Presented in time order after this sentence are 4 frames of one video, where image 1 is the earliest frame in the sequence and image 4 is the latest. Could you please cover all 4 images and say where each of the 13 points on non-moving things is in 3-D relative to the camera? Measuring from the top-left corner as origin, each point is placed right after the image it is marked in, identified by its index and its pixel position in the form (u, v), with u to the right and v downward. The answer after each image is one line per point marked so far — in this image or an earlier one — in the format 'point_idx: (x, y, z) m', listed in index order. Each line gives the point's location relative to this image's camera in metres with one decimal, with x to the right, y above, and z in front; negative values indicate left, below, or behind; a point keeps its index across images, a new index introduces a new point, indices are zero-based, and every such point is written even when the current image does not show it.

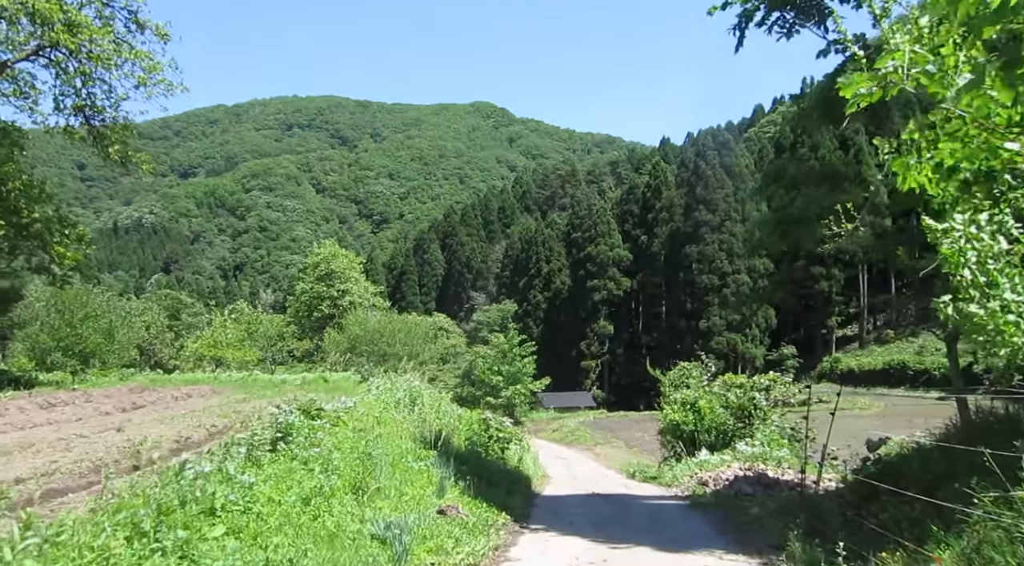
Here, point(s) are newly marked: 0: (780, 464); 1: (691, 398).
0: (+3.1, -2.1, +10.2) m
1: (+2.5, -1.6, +12.6) m
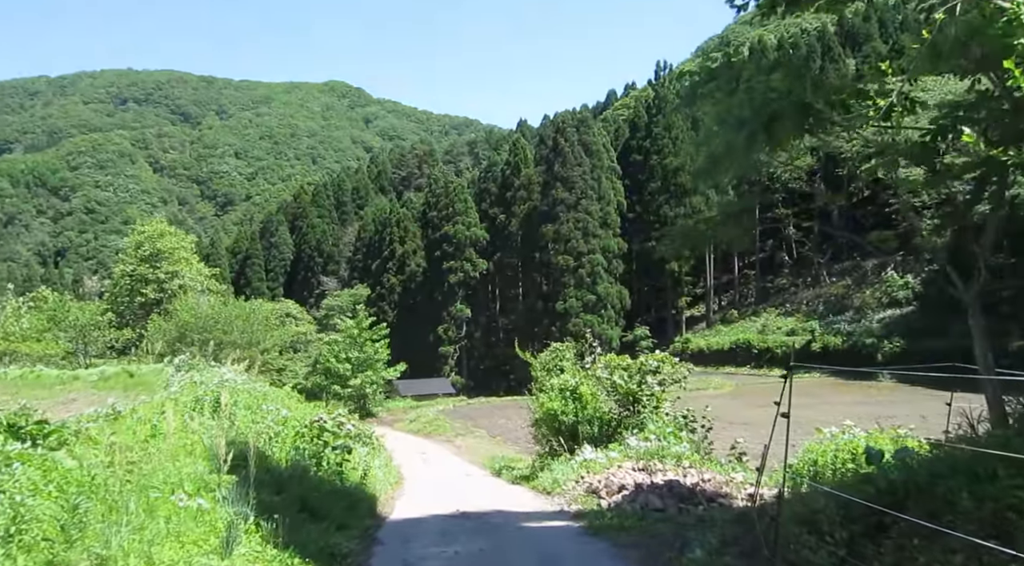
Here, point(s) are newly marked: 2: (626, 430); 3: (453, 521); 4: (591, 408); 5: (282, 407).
0: (+1.6, -1.7, +8.5) m
1: (+0.7, -1.2, +10.8) m
2: (+1.3, -1.7, +10.3) m
3: (-0.4, -1.8, +6.7) m
4: (+0.9, -1.5, +10.5) m
5: (-2.3, -1.3, +9.1) m
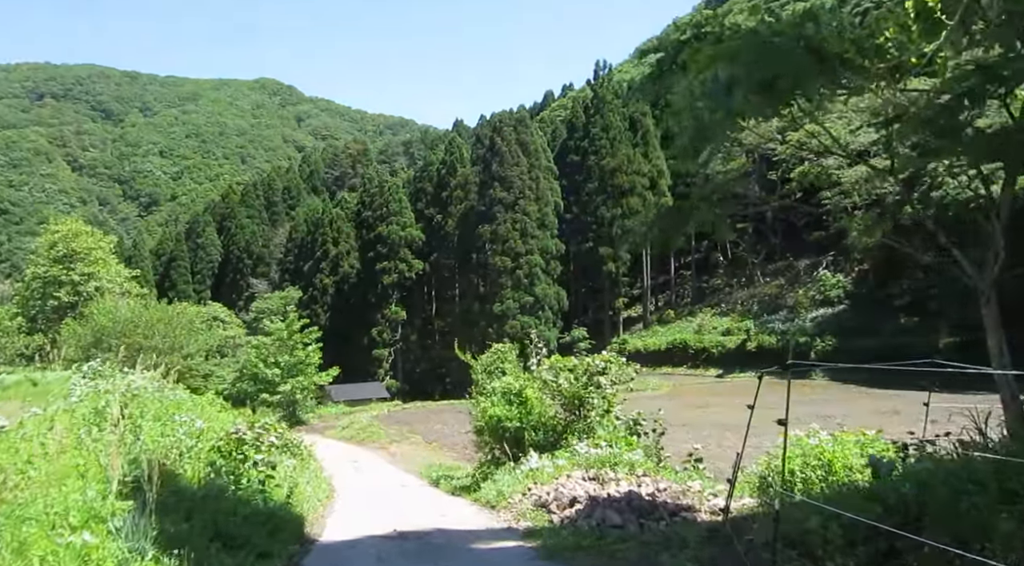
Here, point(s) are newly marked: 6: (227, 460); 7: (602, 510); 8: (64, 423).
0: (+1.1, -1.7, +7.9) m
1: (0.0, -1.2, +10.2) m
2: (+0.7, -1.7, +9.8) m
3: (-0.8, -1.7, +6.0) m
4: (+0.3, -1.4, +9.9) m
5: (-2.9, -1.2, +8.3) m
6: (-2.1, -1.3, +6.5) m
7: (+0.6, -1.5, +6.1) m
8: (-2.8, -0.9, +5.6) m
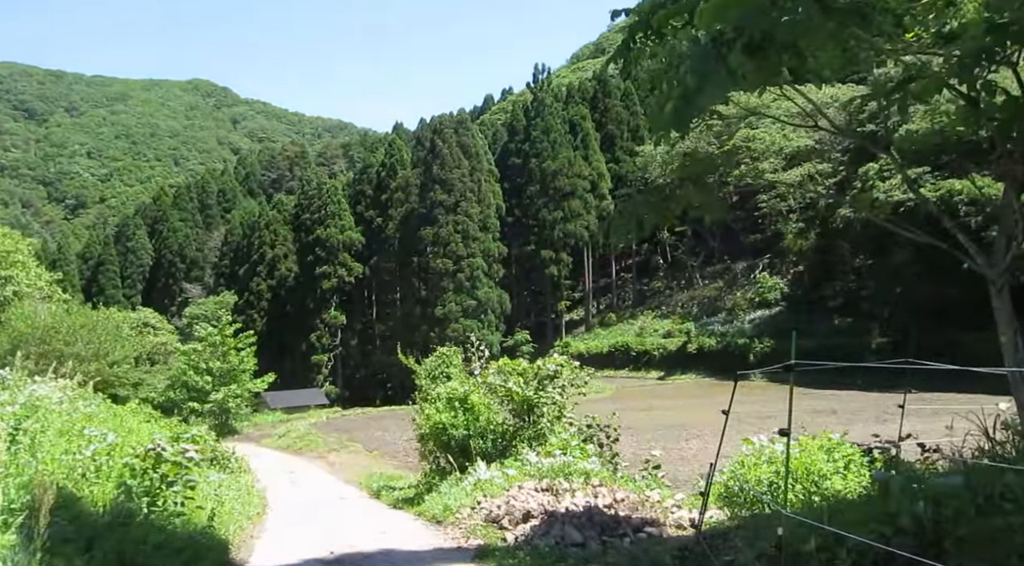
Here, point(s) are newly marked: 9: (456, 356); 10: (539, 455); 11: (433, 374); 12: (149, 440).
0: (+0.7, -1.7, +7.5) m
1: (-0.6, -1.2, +9.6) m
2: (+0.1, -1.7, +9.3) m
3: (-1.1, -1.7, +5.4) m
4: (-0.3, -1.4, +9.4) m
5: (-3.3, -1.2, +7.5) m
6: (-2.4, -1.3, +5.9) m
7: (+0.3, -1.5, +5.6) m
8: (-3.1, -0.9, +4.9) m
9: (-0.7, -0.9, +11.6) m
10: (+0.3, -1.6, +8.3) m
11: (-1.0, -1.2, +11.5) m
12: (-2.8, -1.2, +7.0) m
